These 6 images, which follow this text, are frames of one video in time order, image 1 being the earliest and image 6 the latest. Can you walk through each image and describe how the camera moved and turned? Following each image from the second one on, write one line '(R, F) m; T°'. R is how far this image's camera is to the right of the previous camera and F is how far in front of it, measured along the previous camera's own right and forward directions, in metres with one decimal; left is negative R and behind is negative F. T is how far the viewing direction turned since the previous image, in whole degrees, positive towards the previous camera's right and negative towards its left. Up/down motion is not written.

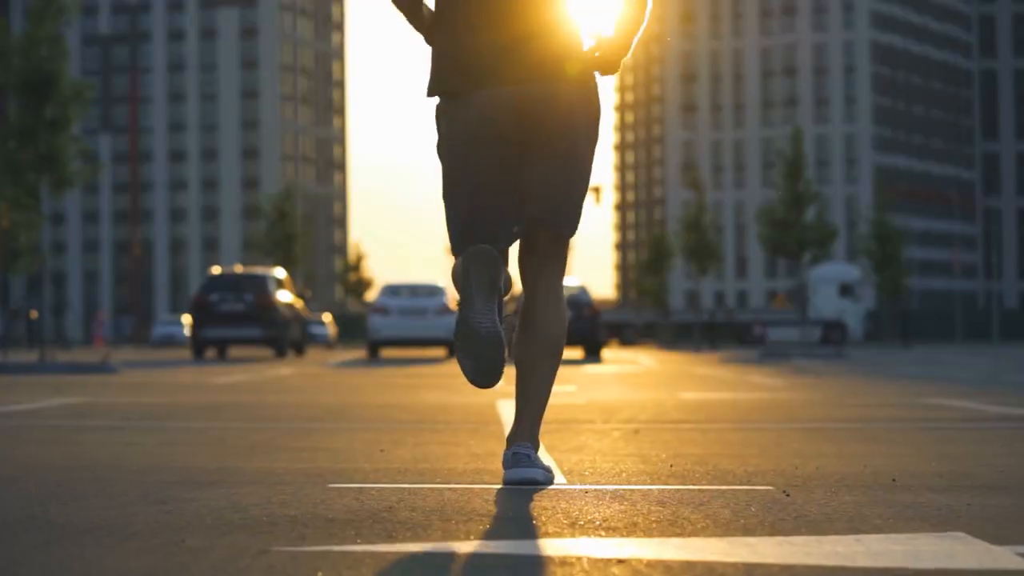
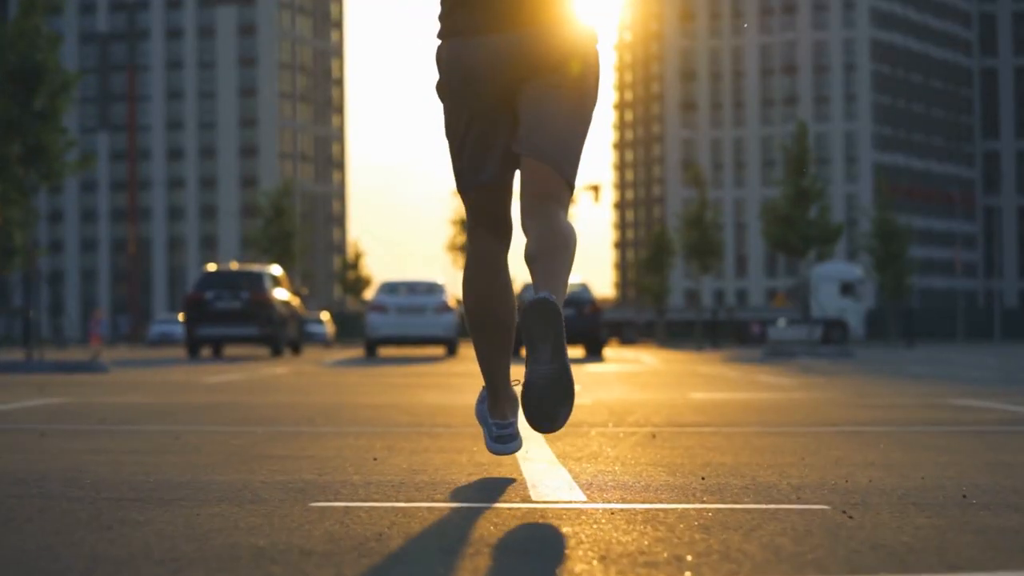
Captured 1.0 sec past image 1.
(0.0, +0.7) m; 0°
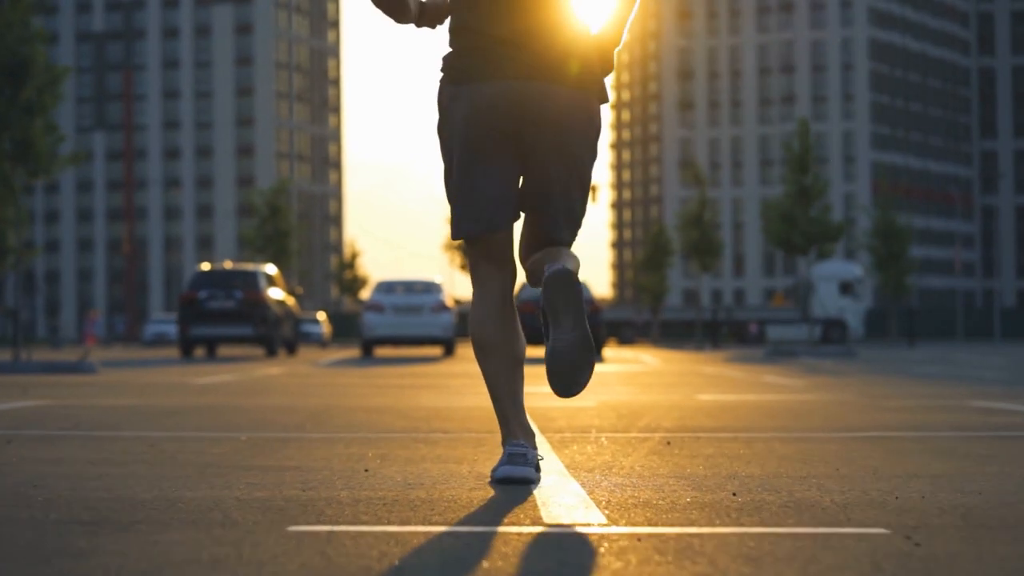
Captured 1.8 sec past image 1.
(0.0, +0.5) m; 0°
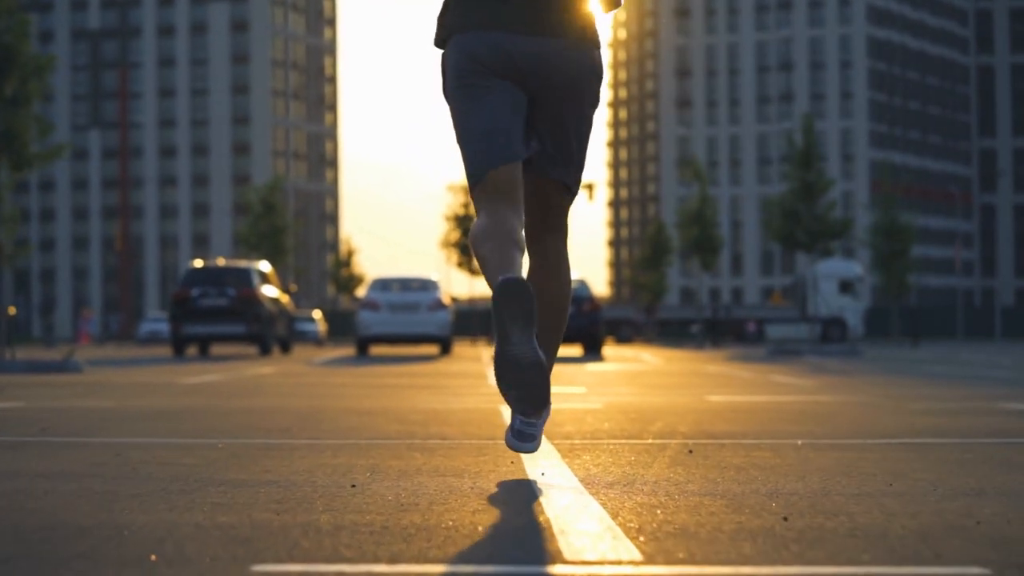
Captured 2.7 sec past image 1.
(0.0, +0.7) m; 0°
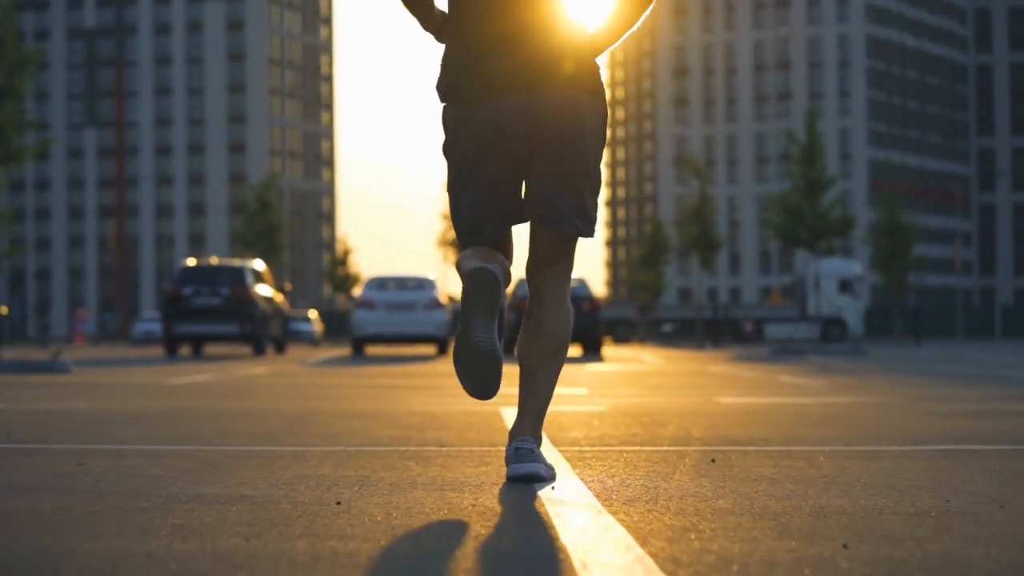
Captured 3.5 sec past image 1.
(0.0, +0.6) m; 0°
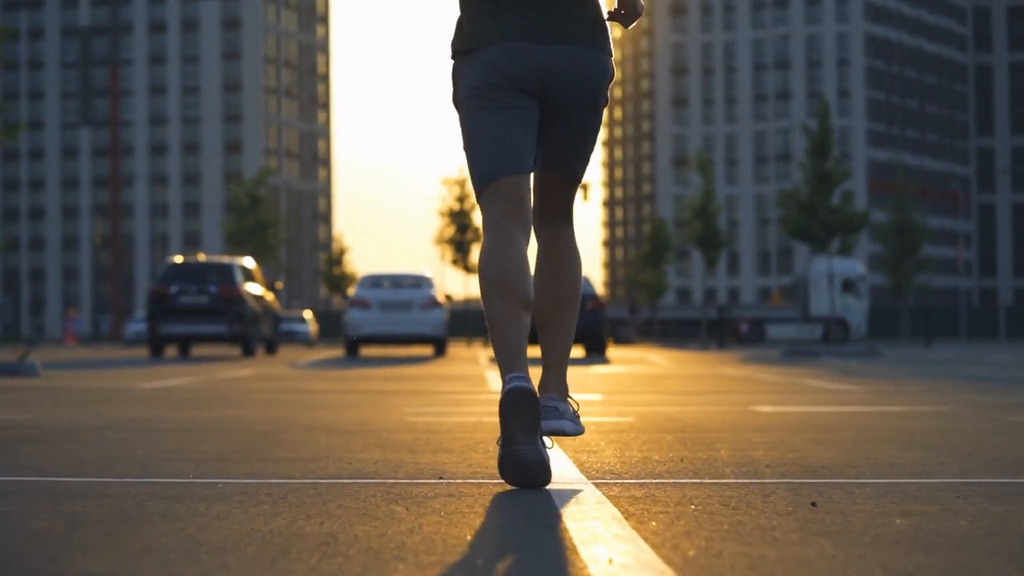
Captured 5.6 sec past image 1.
(-0.1, +1.5) m; 0°
